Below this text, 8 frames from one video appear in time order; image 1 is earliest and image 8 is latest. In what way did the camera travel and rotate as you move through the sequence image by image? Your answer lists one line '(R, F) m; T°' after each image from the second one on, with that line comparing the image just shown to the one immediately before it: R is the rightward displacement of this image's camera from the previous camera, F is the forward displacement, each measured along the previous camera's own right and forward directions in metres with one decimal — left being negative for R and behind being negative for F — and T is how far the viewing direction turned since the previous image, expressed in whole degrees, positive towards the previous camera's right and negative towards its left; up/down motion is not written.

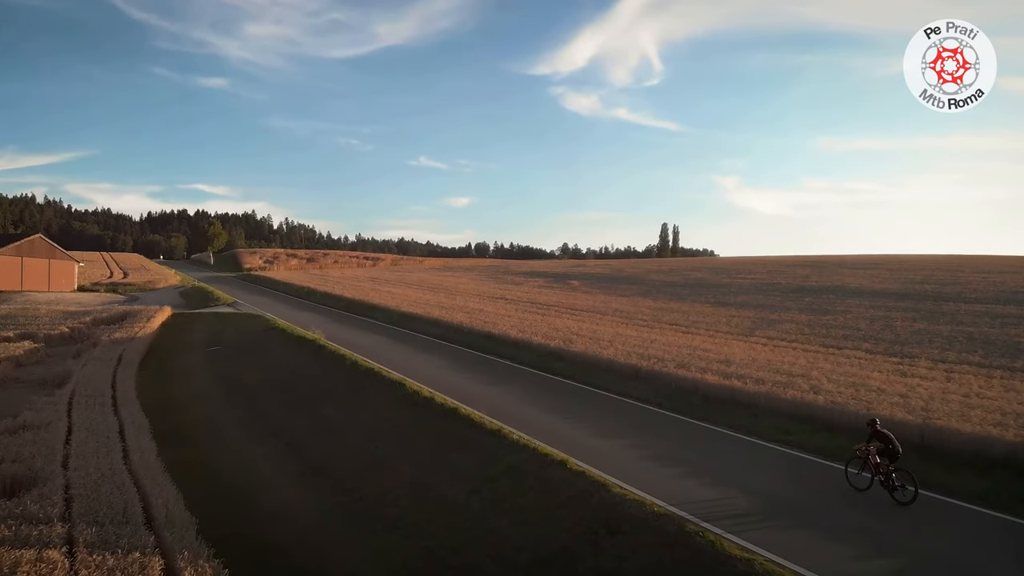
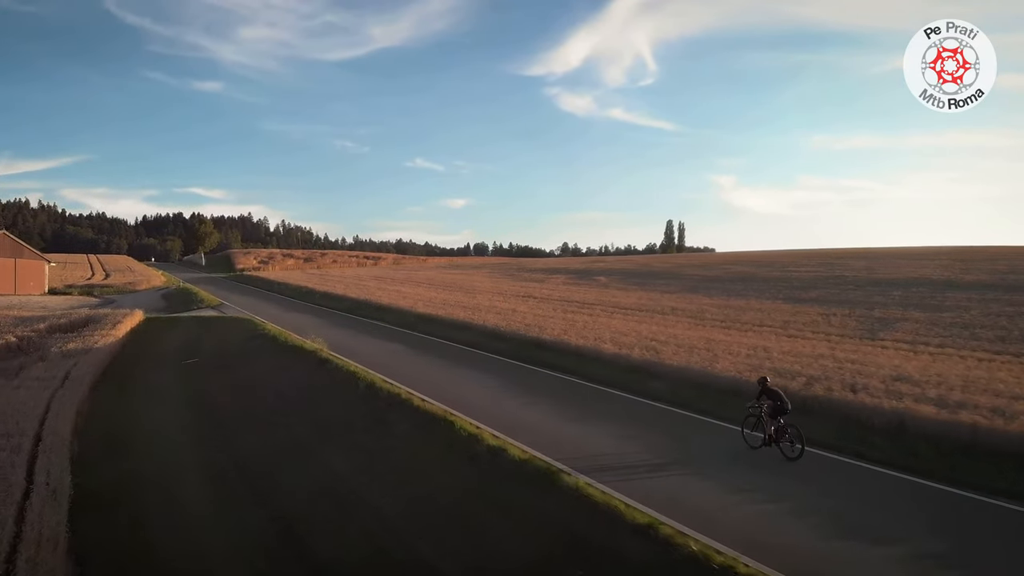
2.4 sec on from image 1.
(-1.8, +5.2) m; 0°
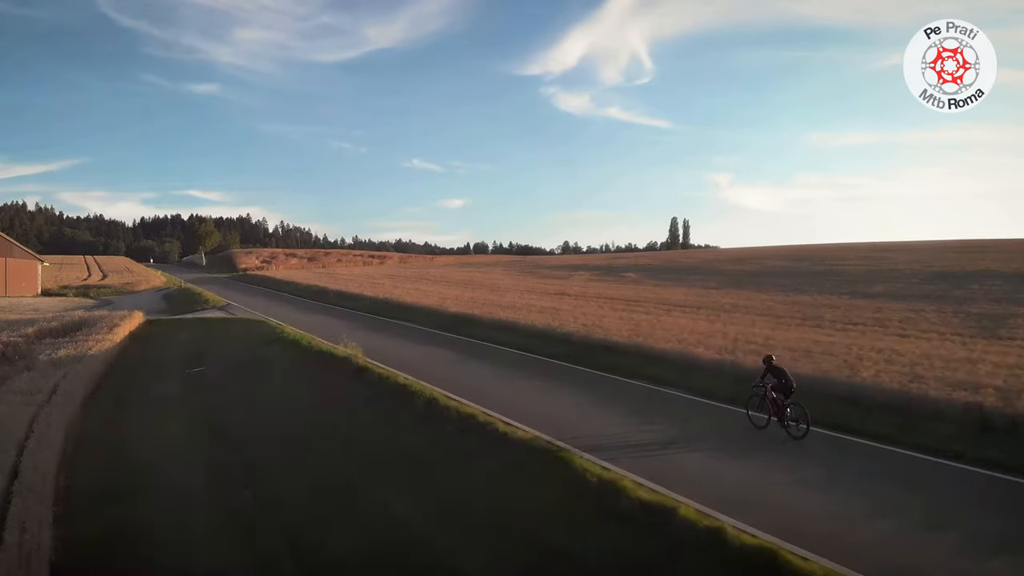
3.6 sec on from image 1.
(-1.7, +2.7) m; 0°
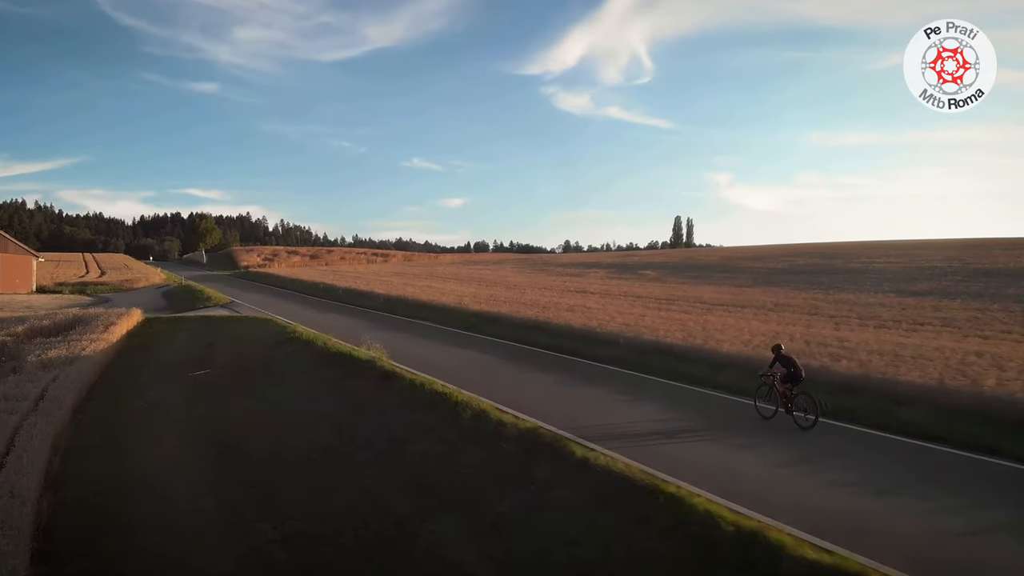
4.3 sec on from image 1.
(-1.0, +1.6) m; 0°
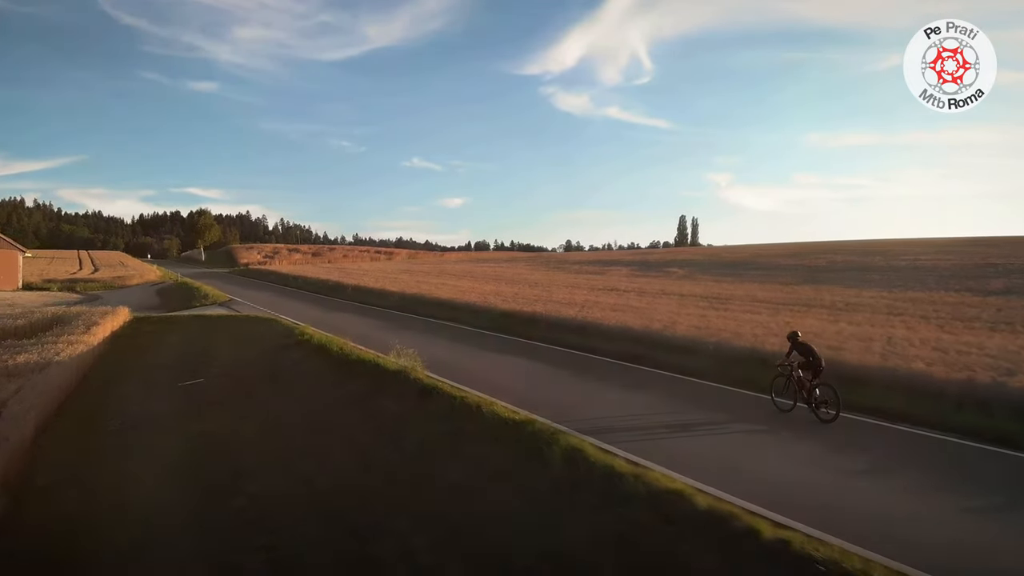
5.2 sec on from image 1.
(-1.2, +2.6) m; 0°
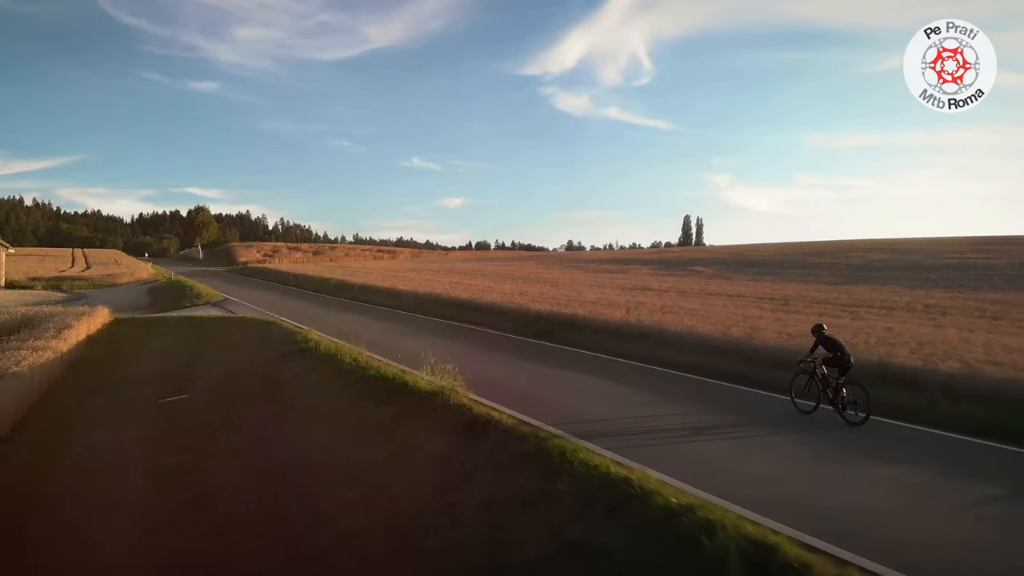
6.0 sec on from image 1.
(-1.0, +2.5) m; 0°
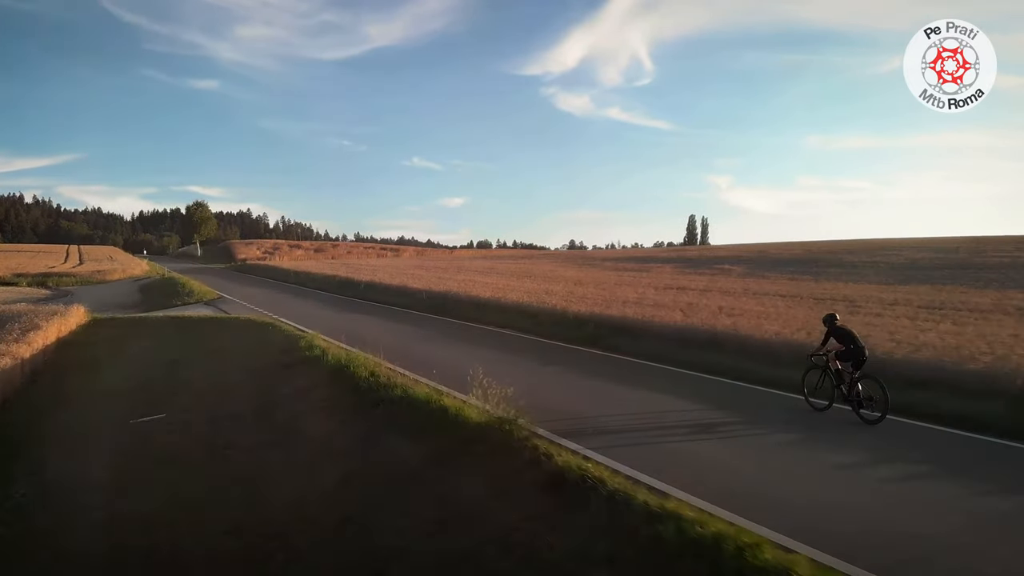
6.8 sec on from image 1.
(-0.8, +2.2) m; 0°
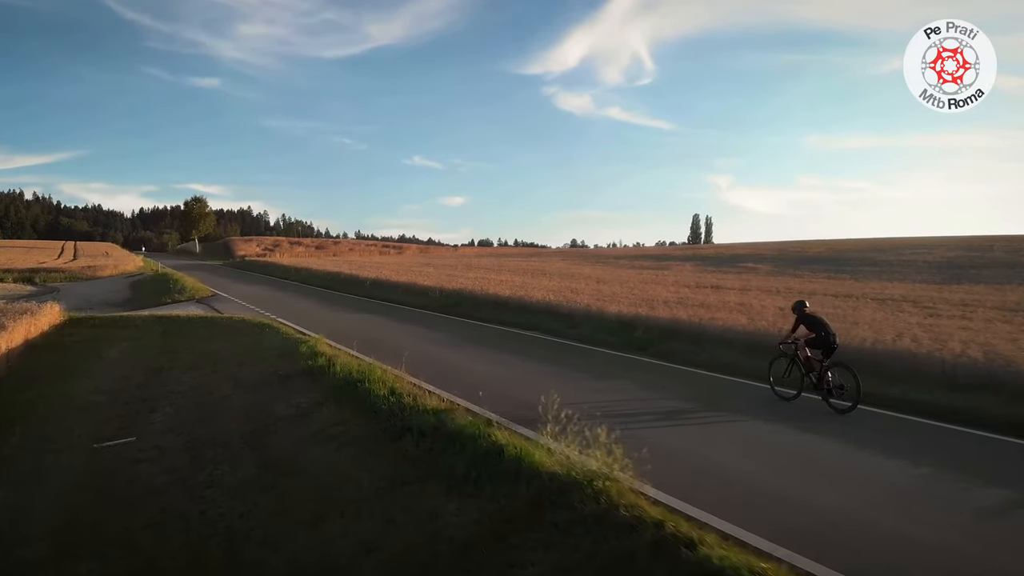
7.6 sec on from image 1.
(-0.7, +1.8) m; 0°
